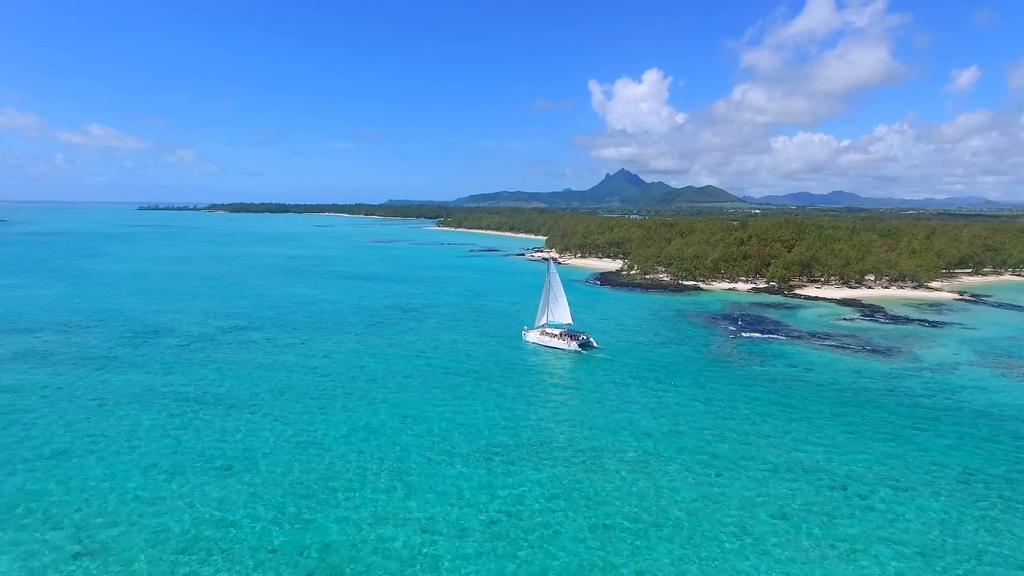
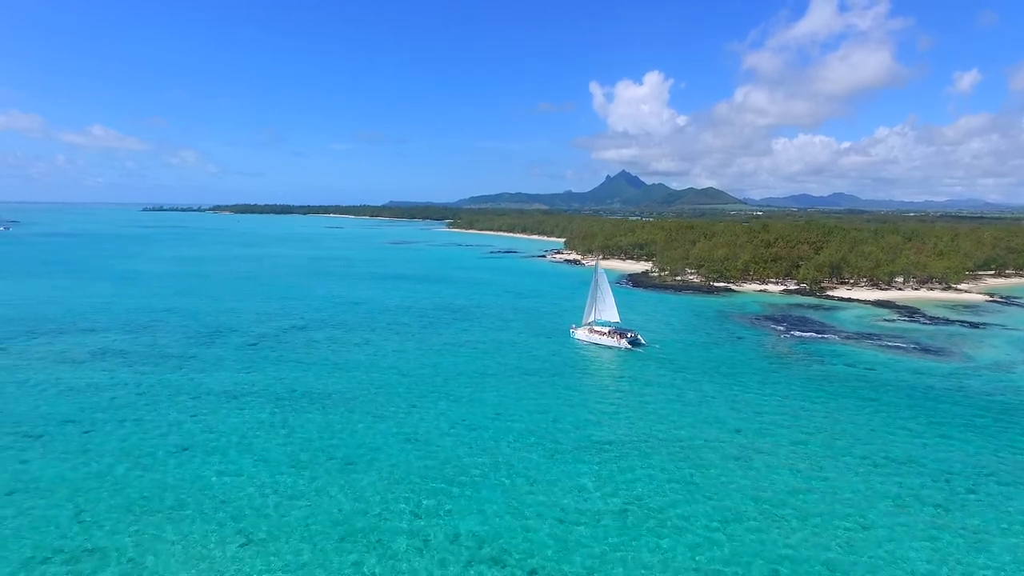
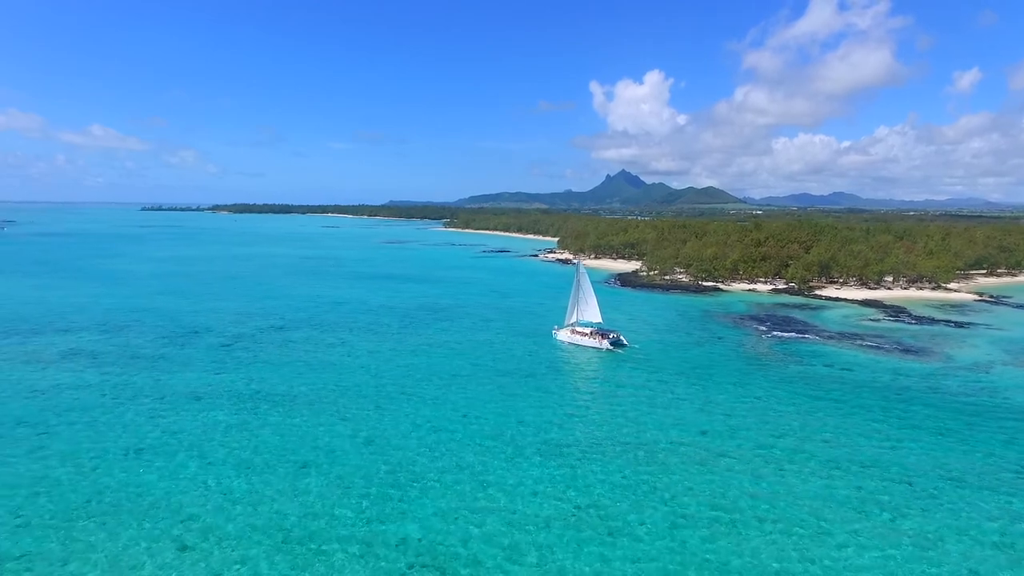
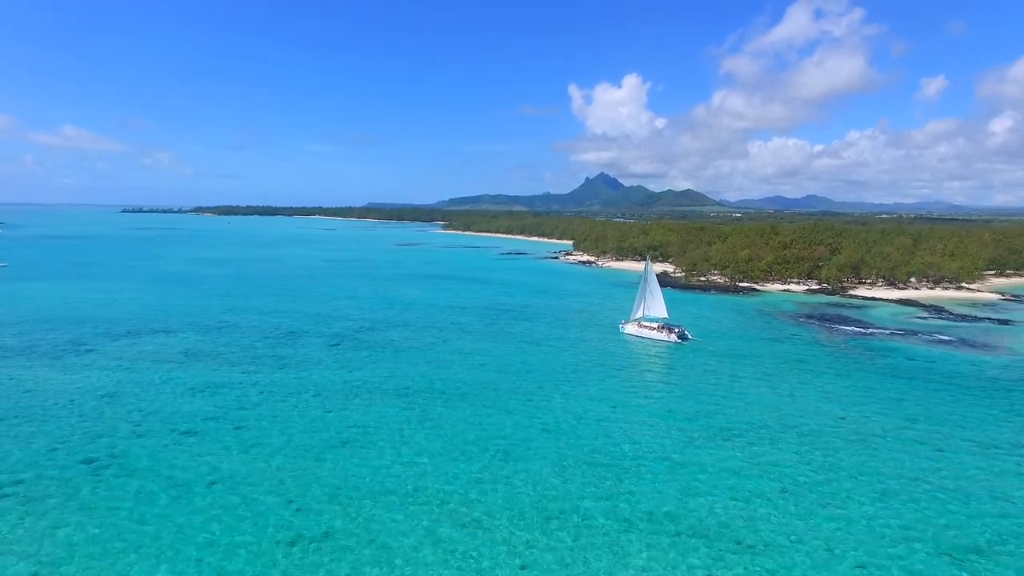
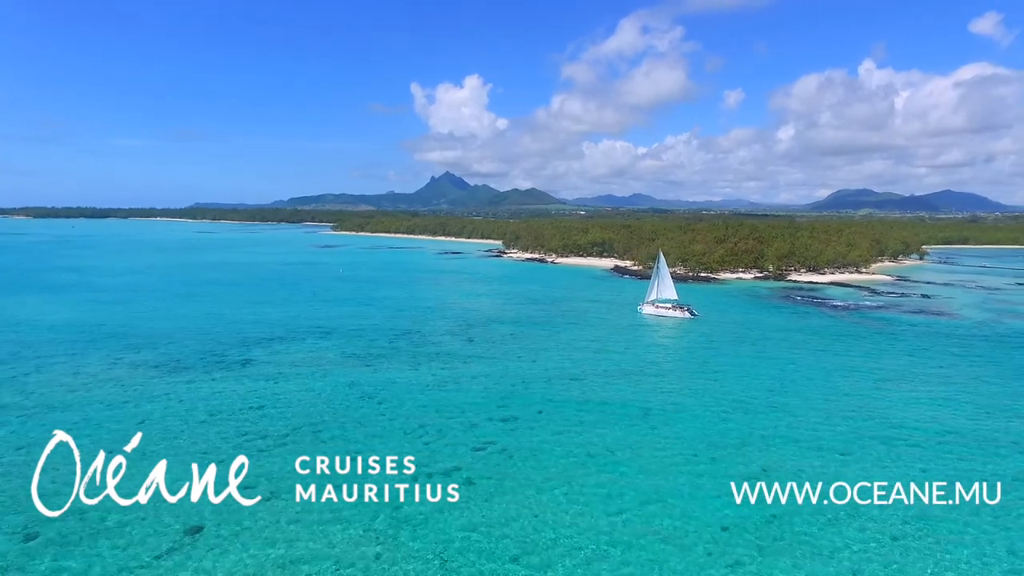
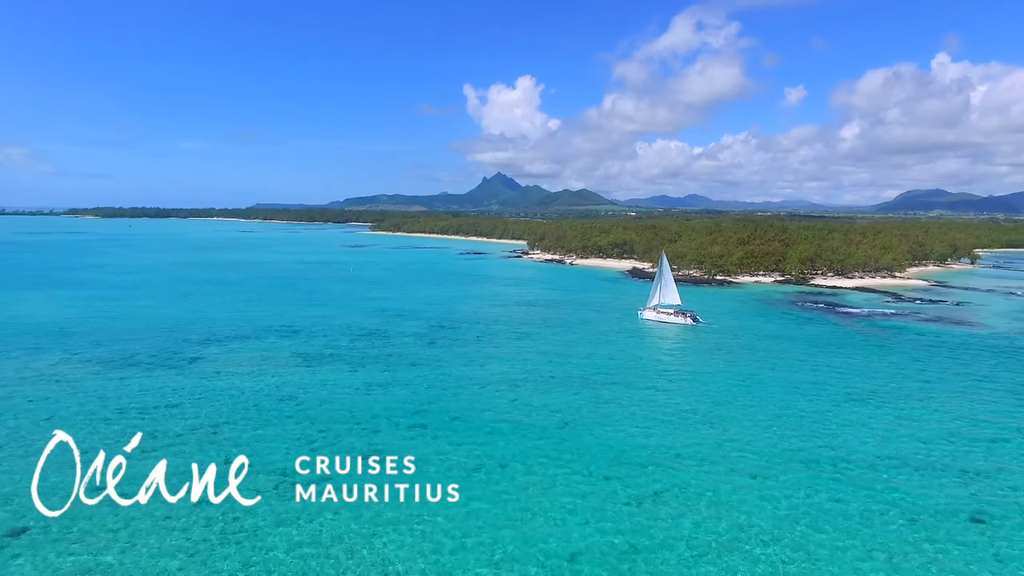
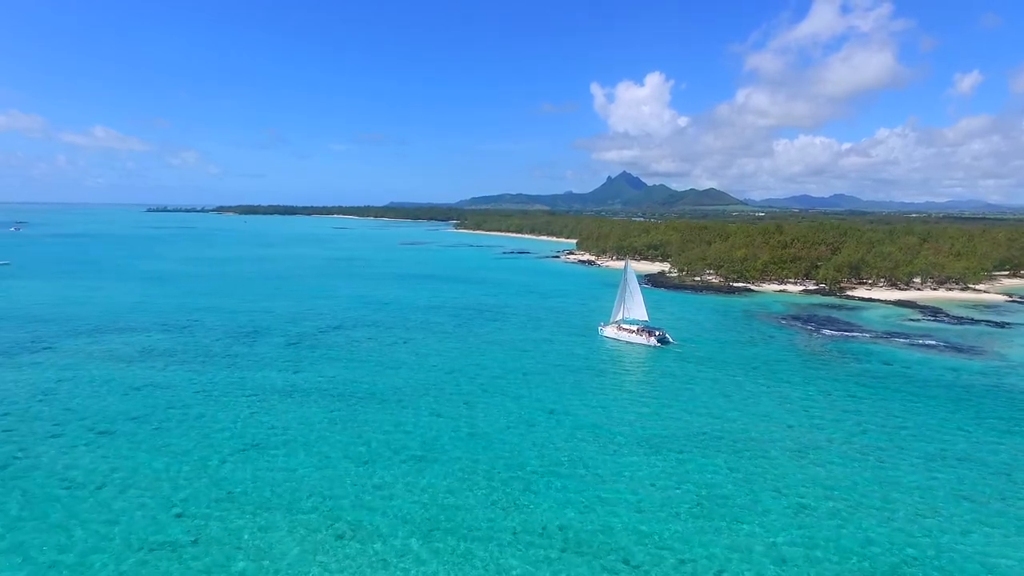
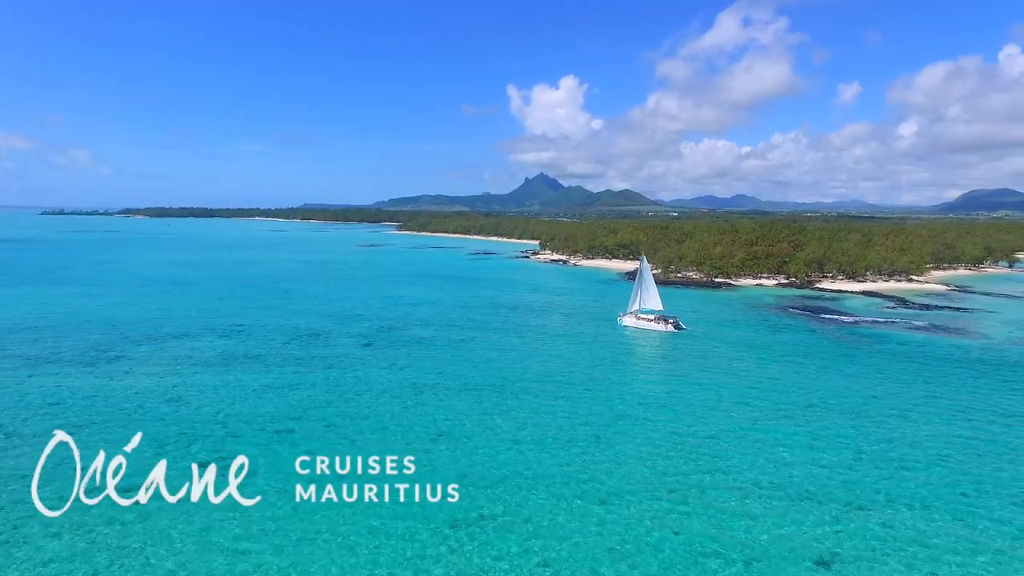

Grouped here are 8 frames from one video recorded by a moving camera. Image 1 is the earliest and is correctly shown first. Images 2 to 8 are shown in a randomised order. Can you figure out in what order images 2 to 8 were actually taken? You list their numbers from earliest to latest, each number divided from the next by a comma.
3, 2, 7, 4, 8, 6, 5
